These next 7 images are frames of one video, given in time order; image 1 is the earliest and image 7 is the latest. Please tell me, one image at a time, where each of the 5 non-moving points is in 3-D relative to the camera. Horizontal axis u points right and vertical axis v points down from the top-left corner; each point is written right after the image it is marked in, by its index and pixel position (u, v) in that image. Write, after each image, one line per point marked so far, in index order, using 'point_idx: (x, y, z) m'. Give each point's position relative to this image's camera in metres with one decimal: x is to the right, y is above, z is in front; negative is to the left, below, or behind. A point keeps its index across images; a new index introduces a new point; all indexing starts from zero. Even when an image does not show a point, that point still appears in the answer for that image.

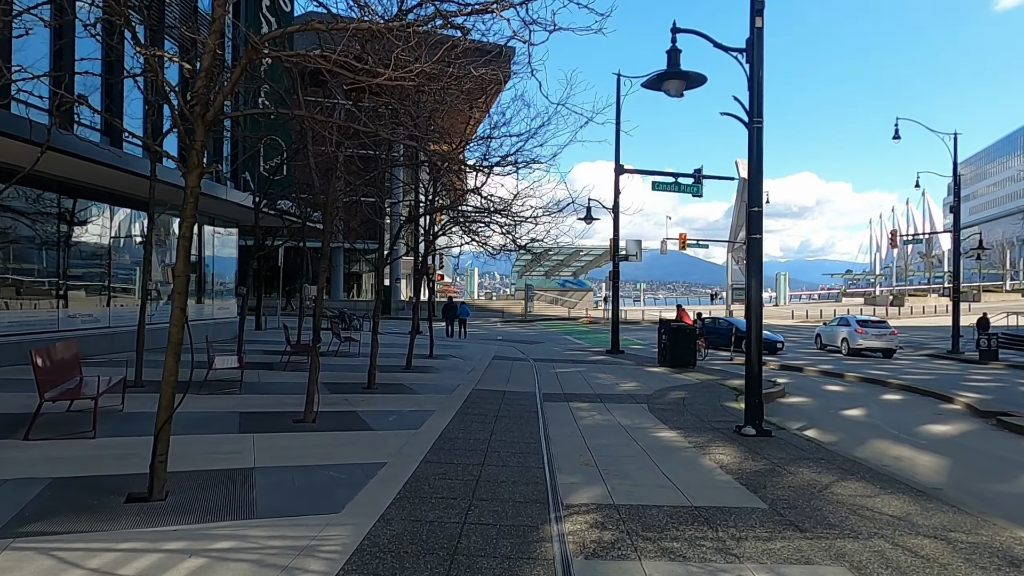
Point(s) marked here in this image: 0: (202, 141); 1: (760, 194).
0: (-2.1, +1.0, +4.8) m
1: (+3.0, +1.1, +8.3) m
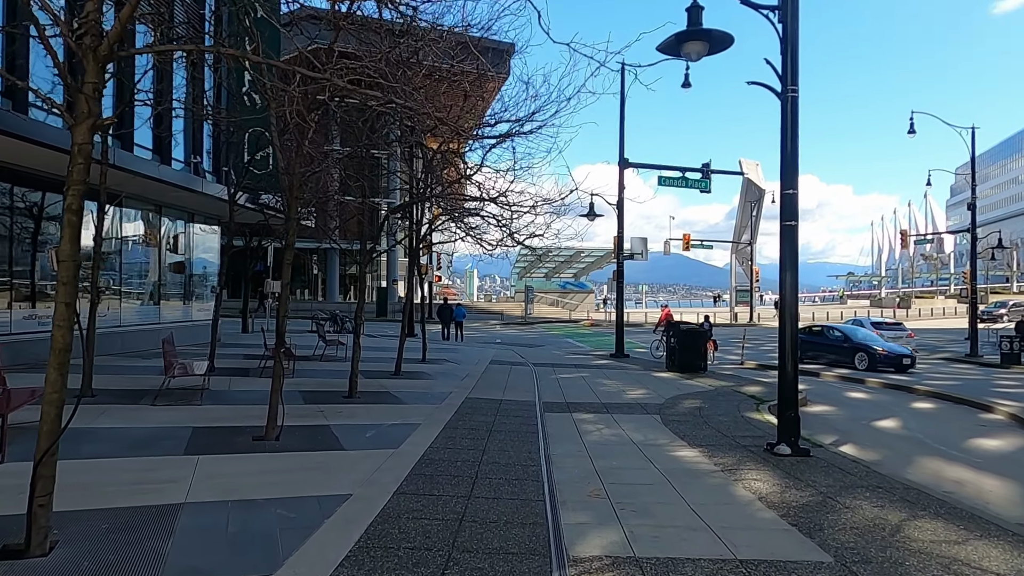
0: (-2.2, +1.1, +3.6) m
1: (+2.9, +1.2, +7.2) m
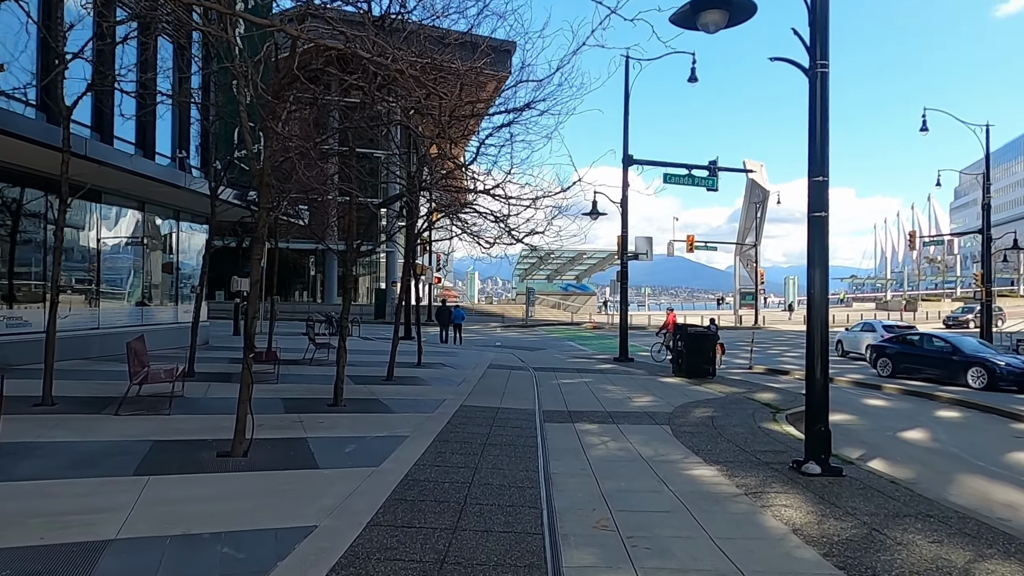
0: (-2.2, +1.1, +2.9) m
1: (+2.9, +1.2, +6.4) m
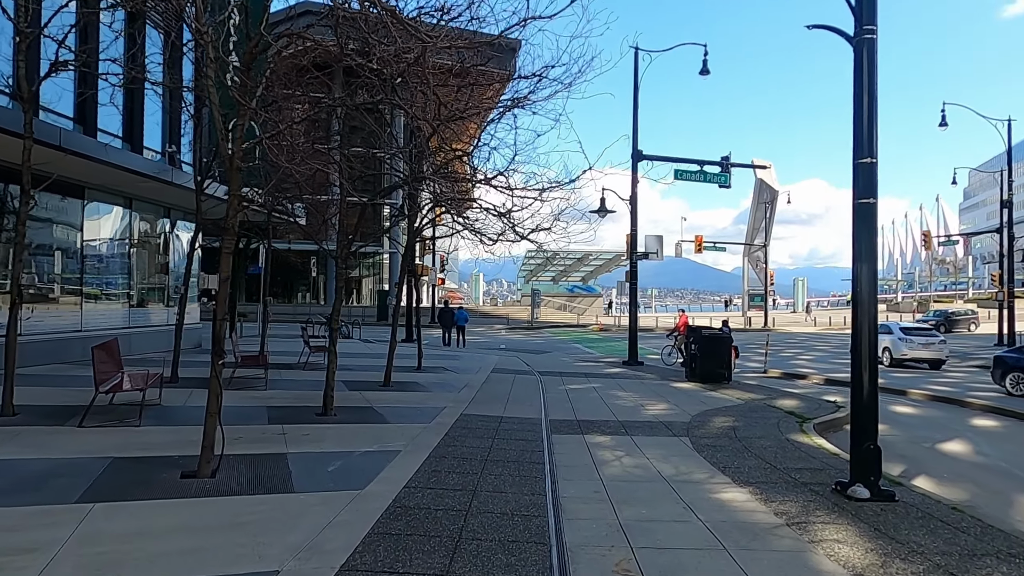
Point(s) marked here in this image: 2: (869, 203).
0: (-2.2, +1.1, +2.1) m
1: (+2.9, +1.2, +5.6) m
2: (+2.9, +0.7, +5.6) m
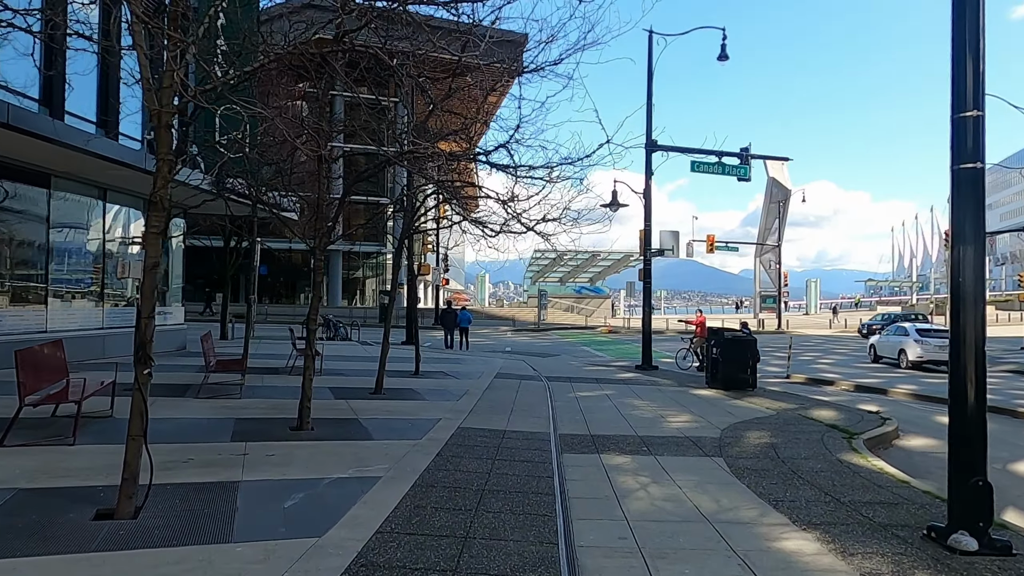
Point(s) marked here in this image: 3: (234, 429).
0: (-2.3, +1.2, +1.0) m
1: (+2.9, +1.3, +4.4) m
2: (+2.9, +0.7, +4.4) m
3: (-3.1, -1.6, +7.7) m
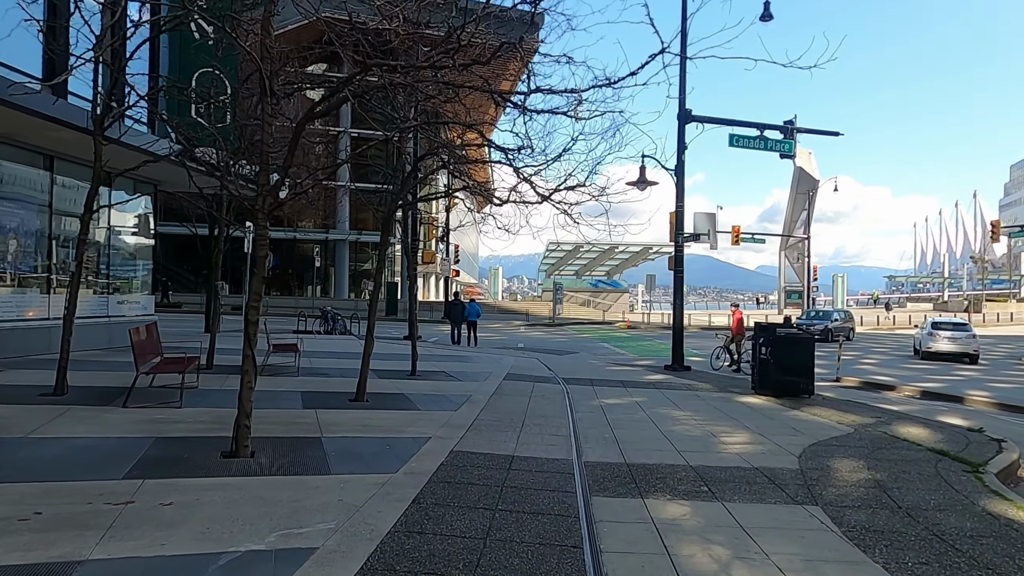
0: (-2.3, +1.4, -1.1) m
1: (+3.0, +1.4, +2.2) m
2: (+2.9, +0.9, +2.2) m
3: (-3.0, -1.4, +5.7) m
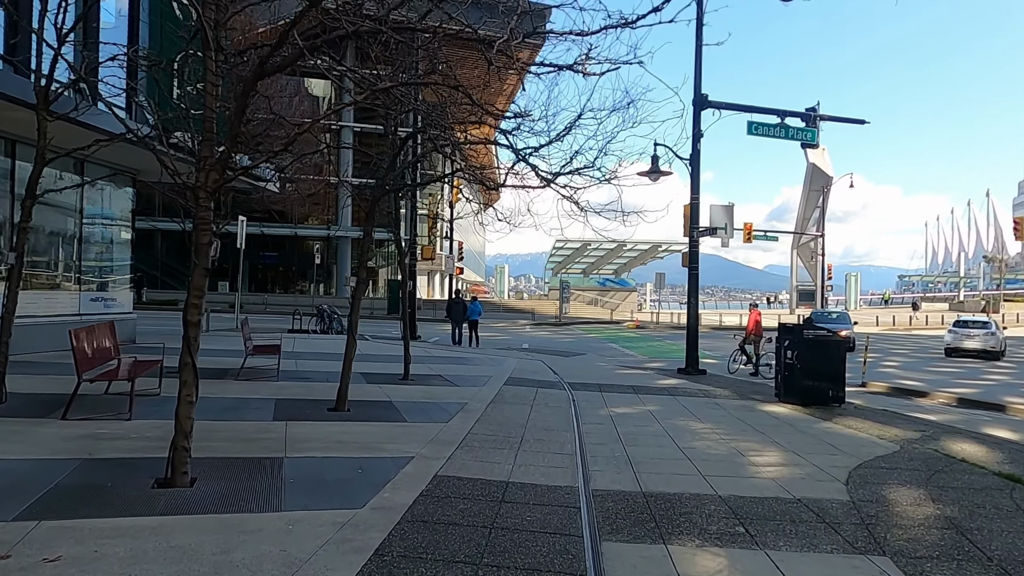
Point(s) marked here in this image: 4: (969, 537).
0: (-2.4, +1.4, -2.1) m
1: (+2.9, +1.4, +1.2) m
2: (+2.8, +0.9, +1.1) m
3: (-3.0, -1.3, +4.7) m
4: (+3.0, -1.6, +4.5) m
